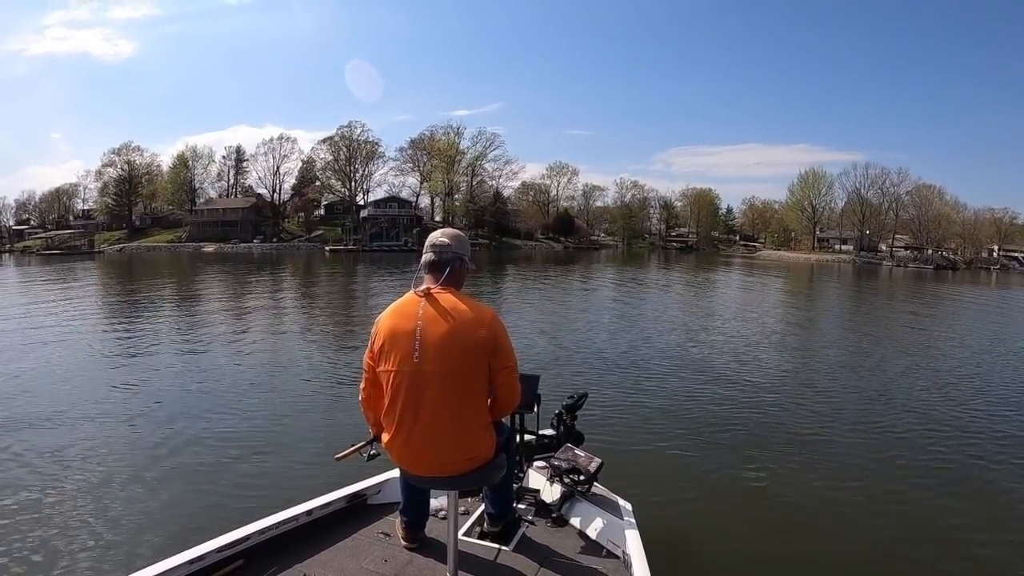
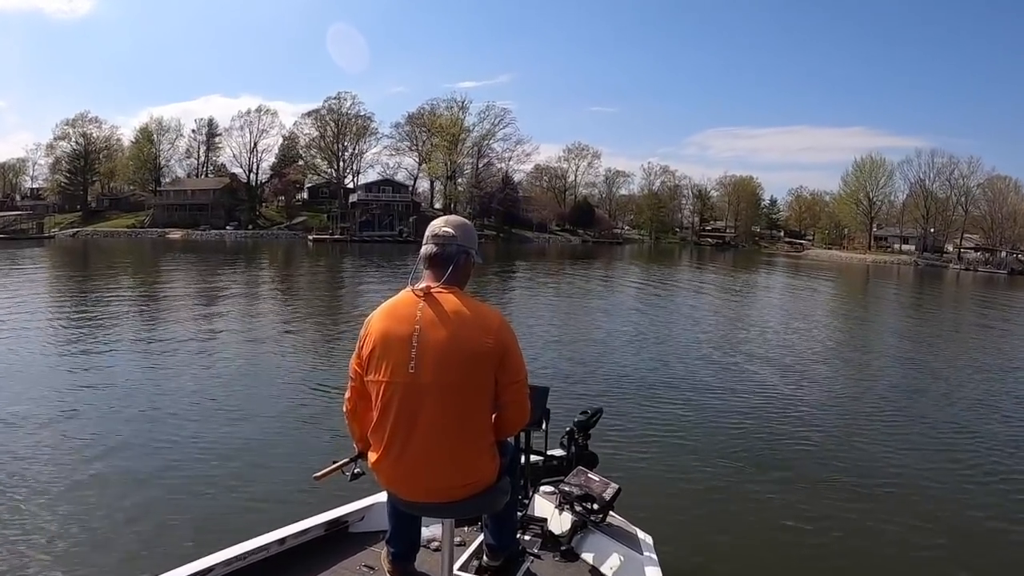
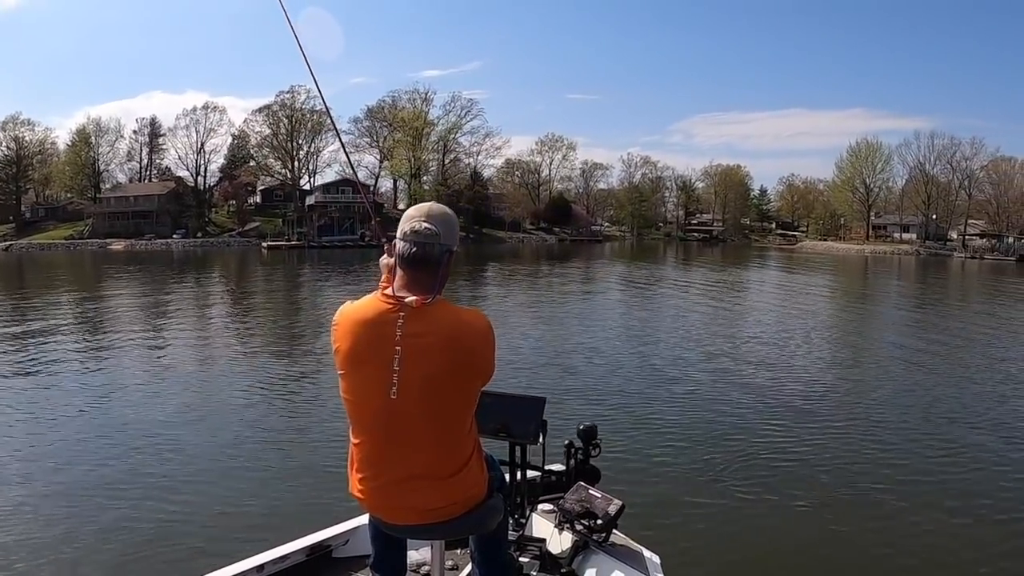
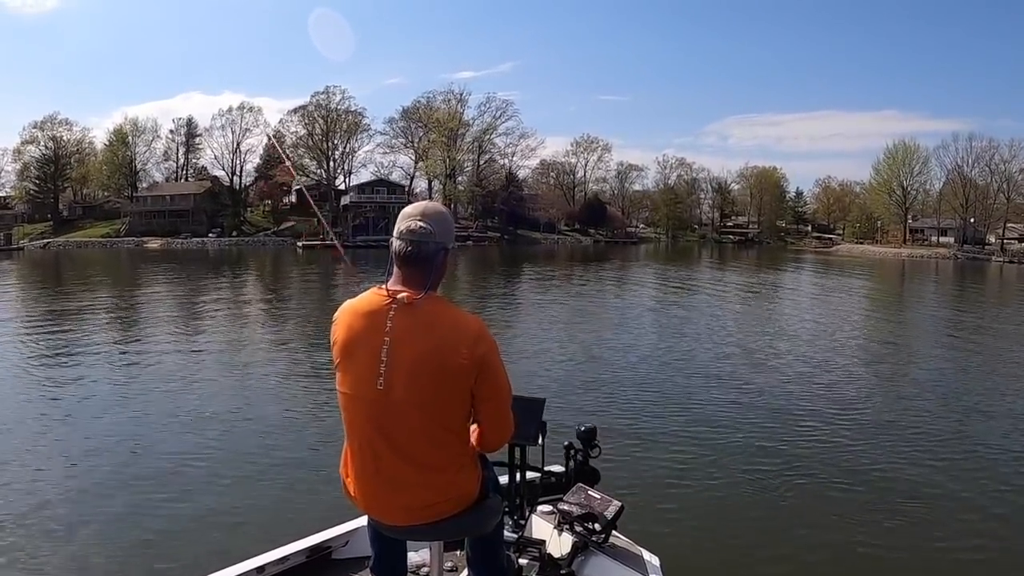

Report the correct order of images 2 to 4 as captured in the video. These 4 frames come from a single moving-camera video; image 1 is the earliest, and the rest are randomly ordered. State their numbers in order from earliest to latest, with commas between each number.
2, 4, 3
